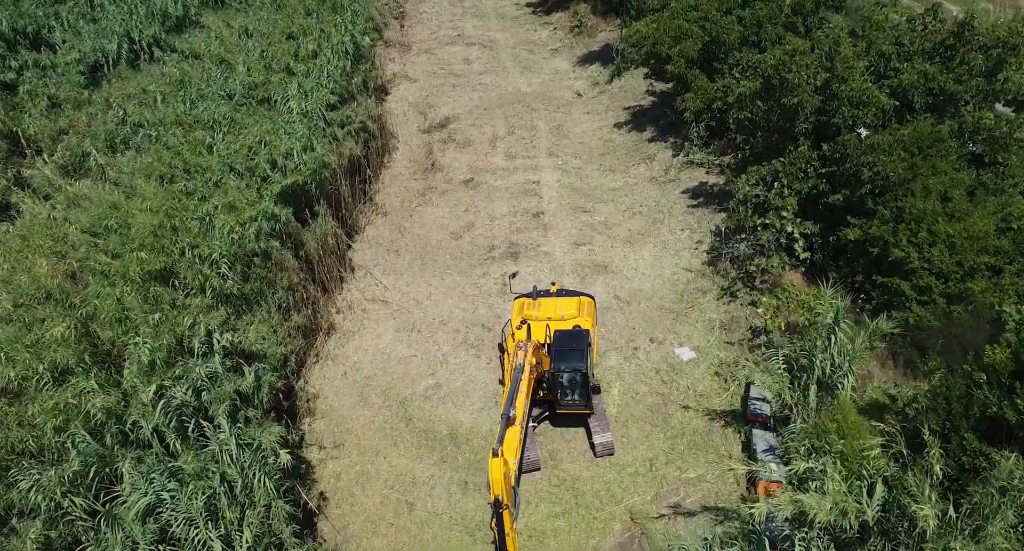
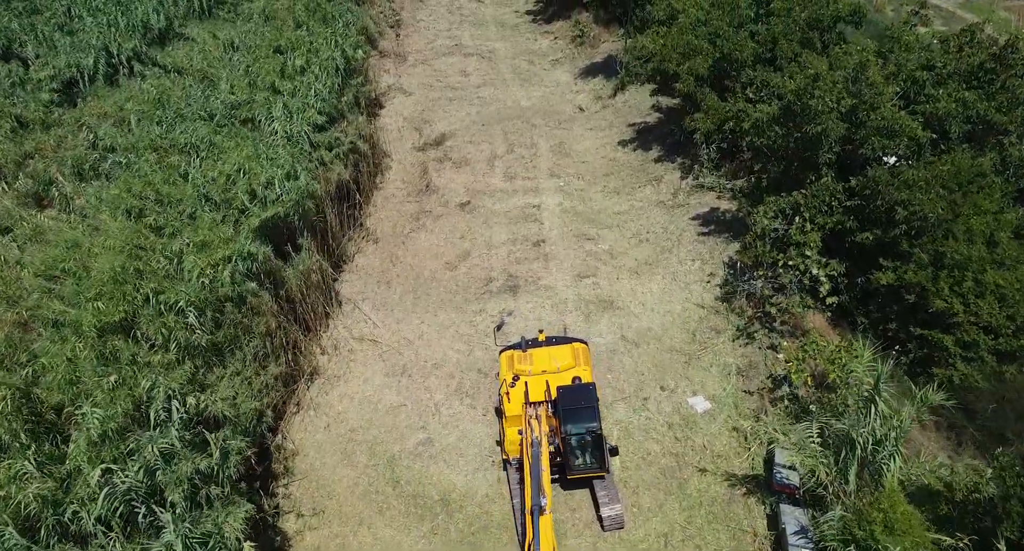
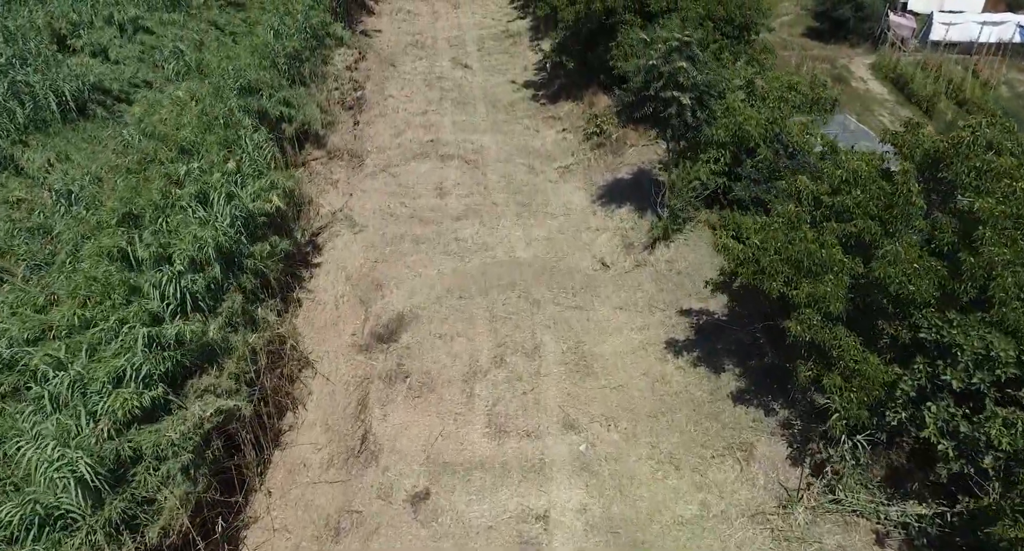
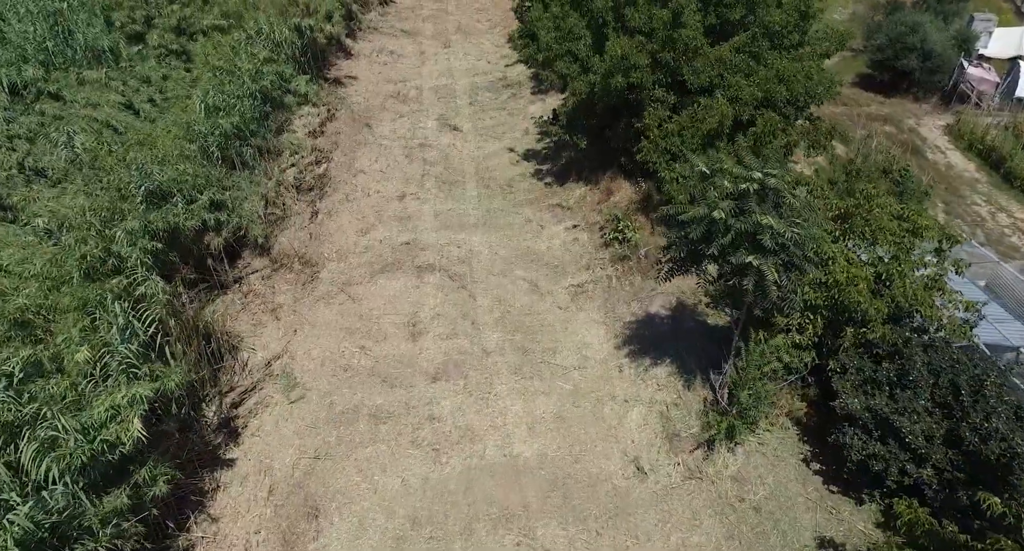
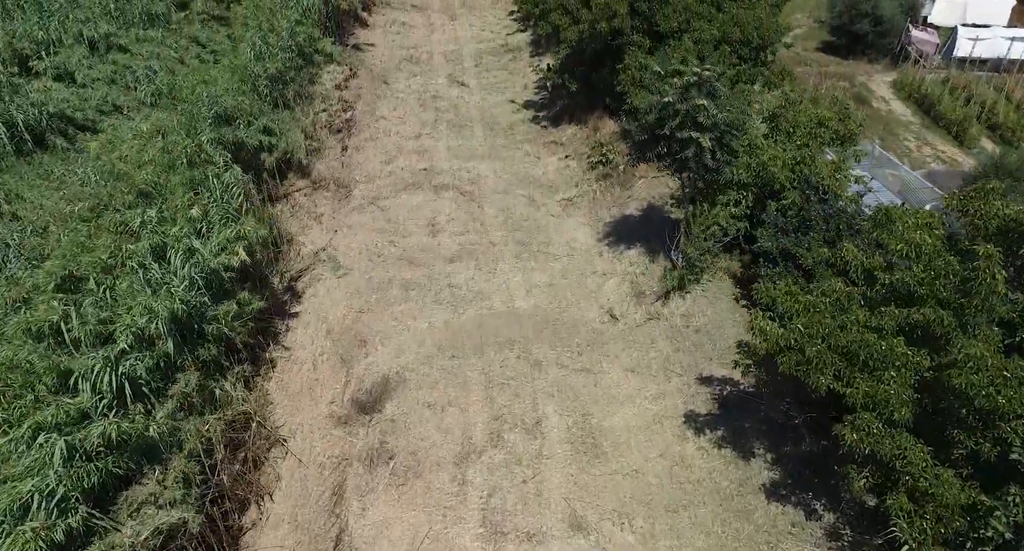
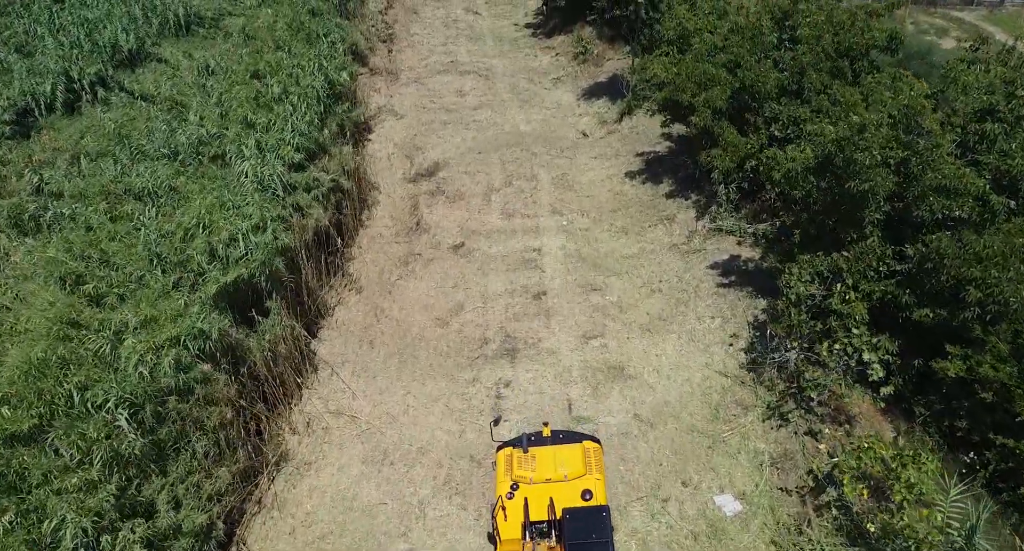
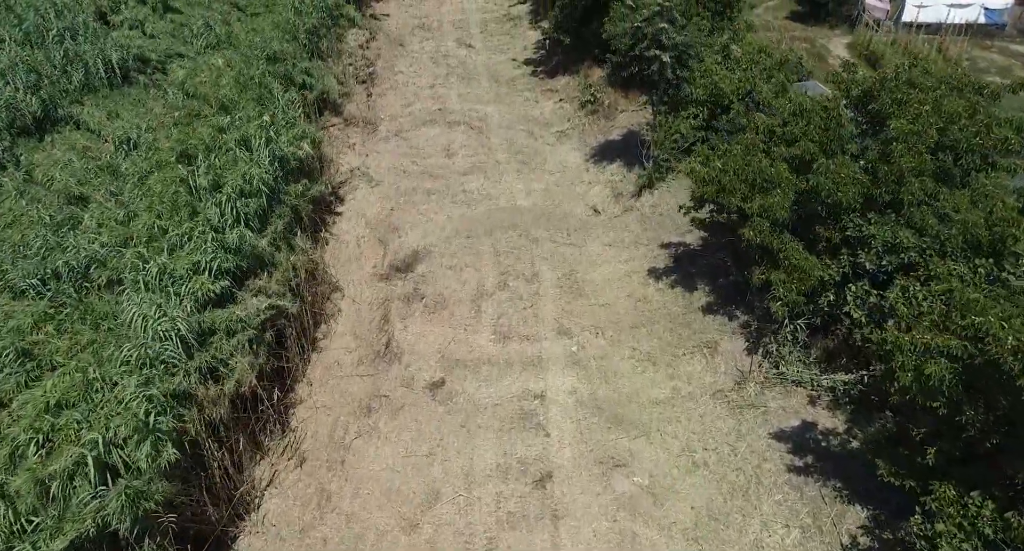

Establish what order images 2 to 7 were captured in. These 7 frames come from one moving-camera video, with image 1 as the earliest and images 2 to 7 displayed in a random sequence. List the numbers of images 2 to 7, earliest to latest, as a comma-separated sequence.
2, 6, 7, 3, 5, 4
